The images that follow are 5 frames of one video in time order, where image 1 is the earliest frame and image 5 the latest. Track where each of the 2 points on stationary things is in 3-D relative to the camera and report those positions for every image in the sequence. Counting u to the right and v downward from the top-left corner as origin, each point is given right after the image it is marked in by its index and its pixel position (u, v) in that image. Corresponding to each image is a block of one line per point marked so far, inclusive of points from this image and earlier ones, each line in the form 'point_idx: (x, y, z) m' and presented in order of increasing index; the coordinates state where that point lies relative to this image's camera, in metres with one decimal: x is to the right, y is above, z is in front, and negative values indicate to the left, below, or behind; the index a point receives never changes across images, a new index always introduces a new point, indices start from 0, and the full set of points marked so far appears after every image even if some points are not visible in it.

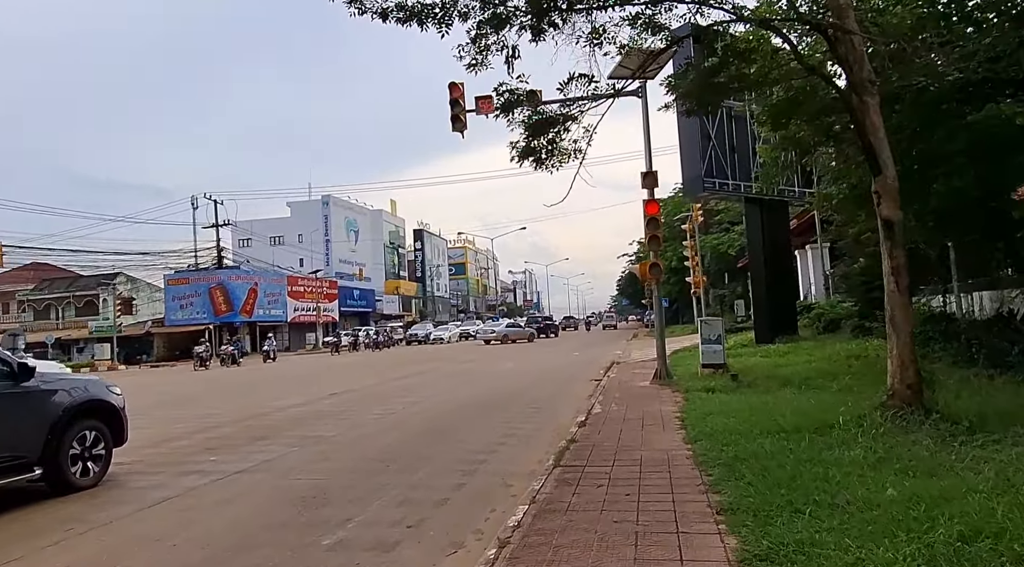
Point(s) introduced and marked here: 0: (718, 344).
0: (+4.1, -1.2, +14.6) m
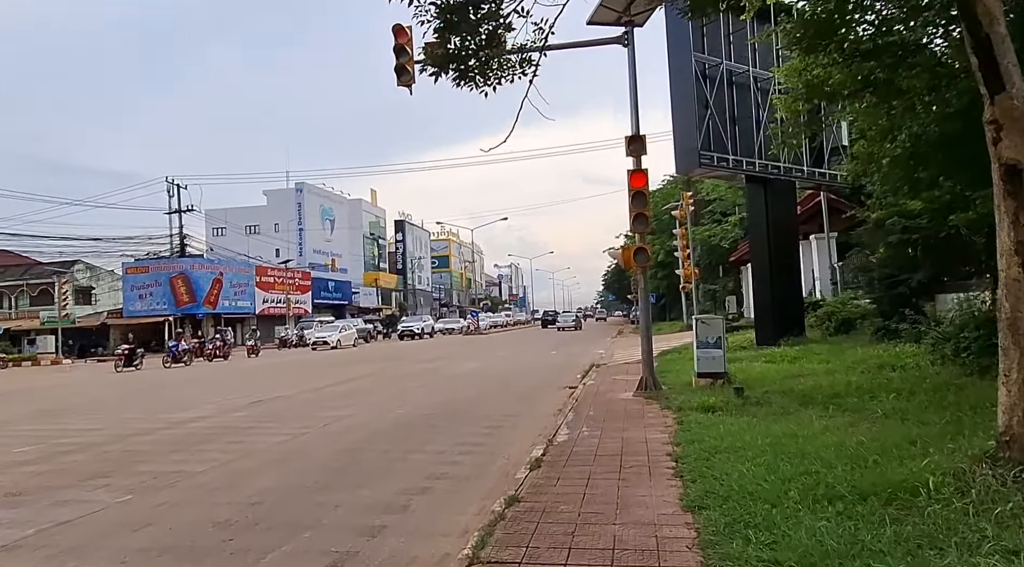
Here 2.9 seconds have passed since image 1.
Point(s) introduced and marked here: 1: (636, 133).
0: (+3.3, -1.0, +11.7) m
1: (+2.2, +2.6, +12.9) m
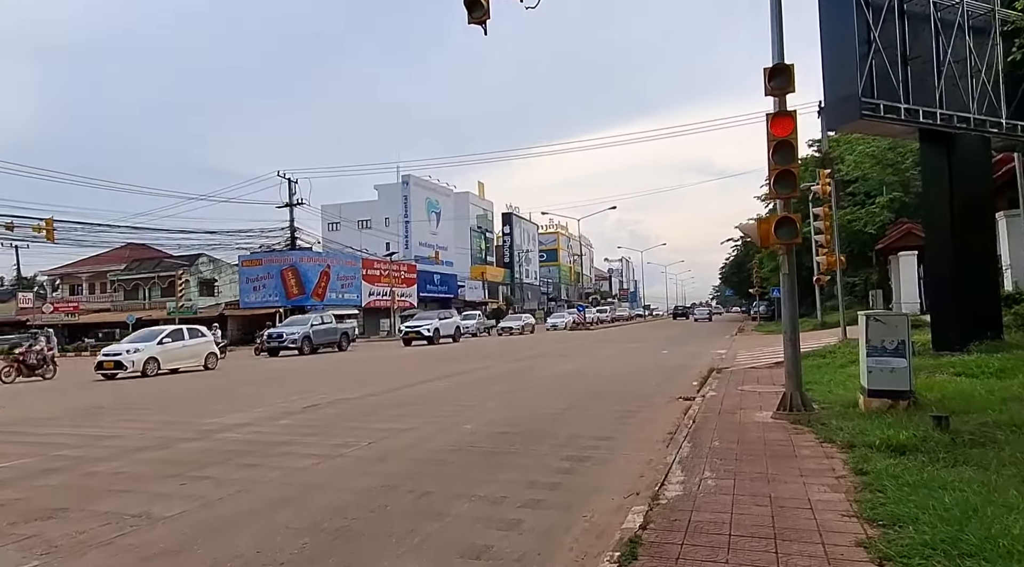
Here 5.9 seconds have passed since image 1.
0: (+4.4, -0.8, +8.3) m
1: (+3.5, +2.9, +9.6) m
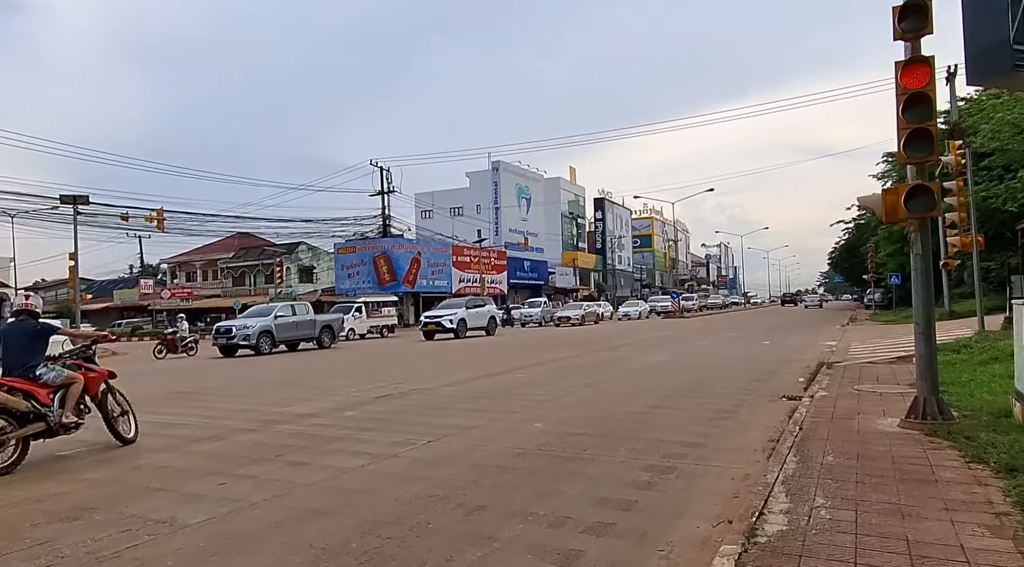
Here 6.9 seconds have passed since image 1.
0: (+5.0, -0.6, +6.6) m
1: (+4.3, +3.1, +8.0) m
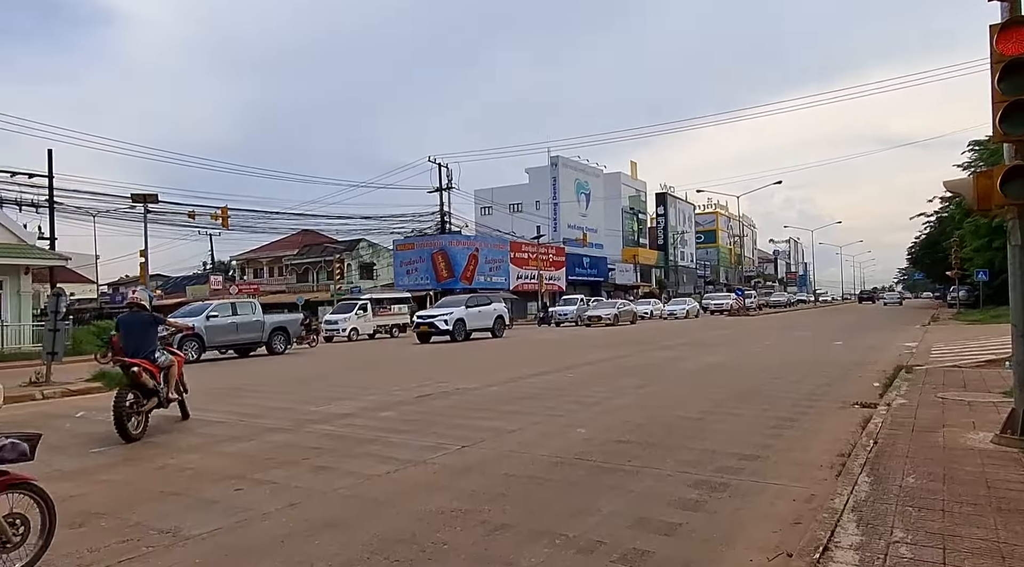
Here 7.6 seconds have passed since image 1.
0: (+5.3, -0.6, +5.5) m
1: (+4.7, +3.1, +7.0) m
